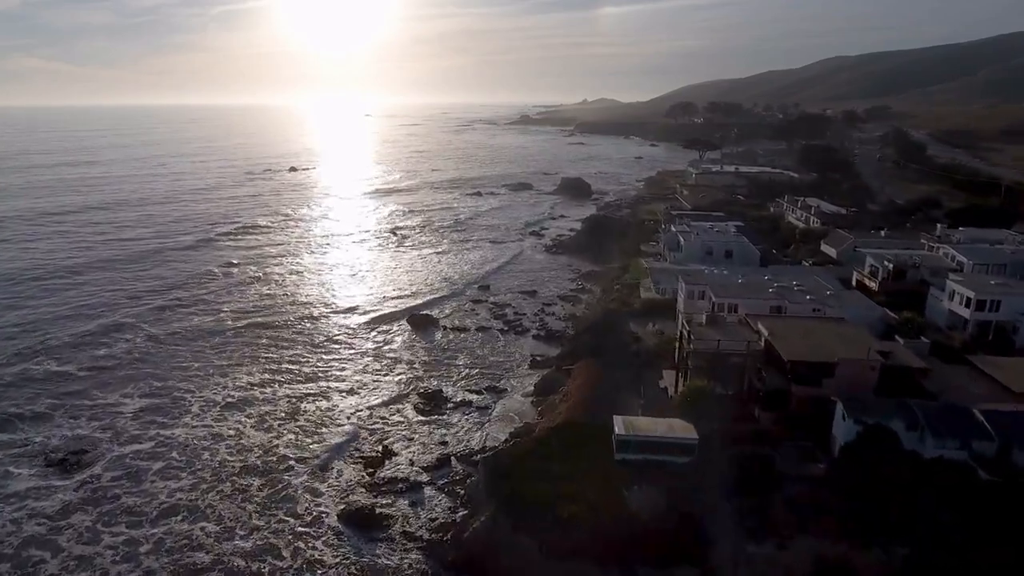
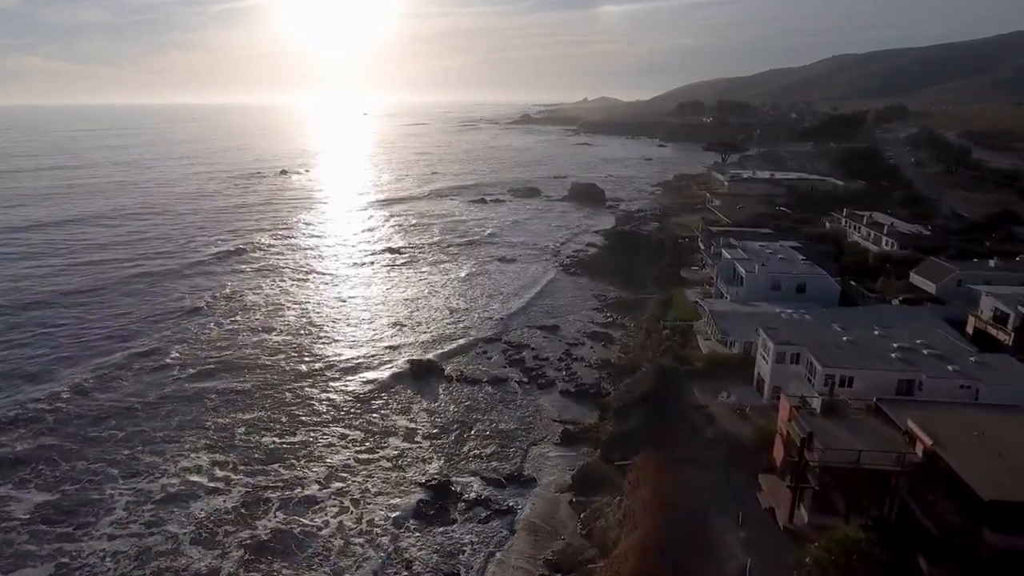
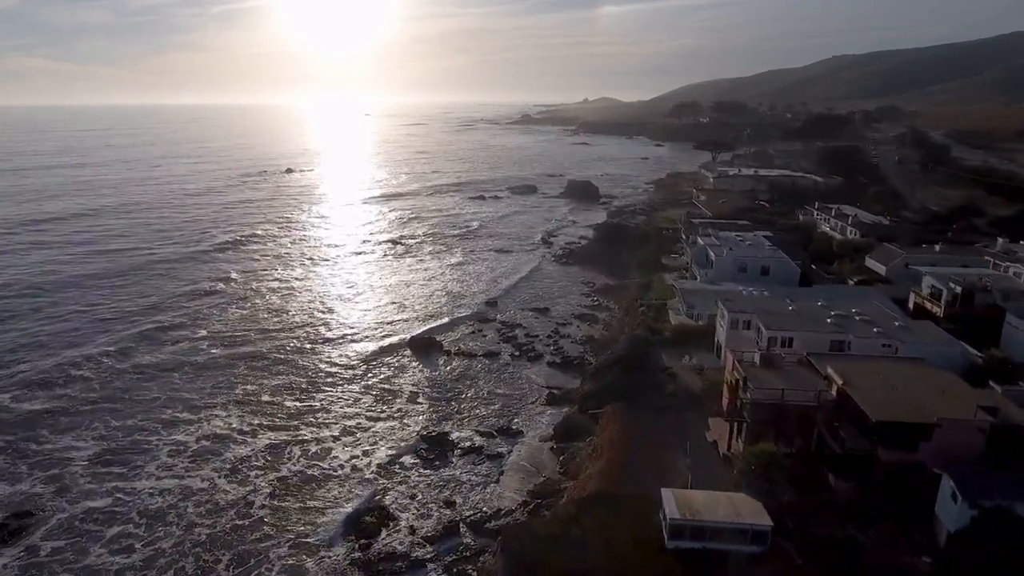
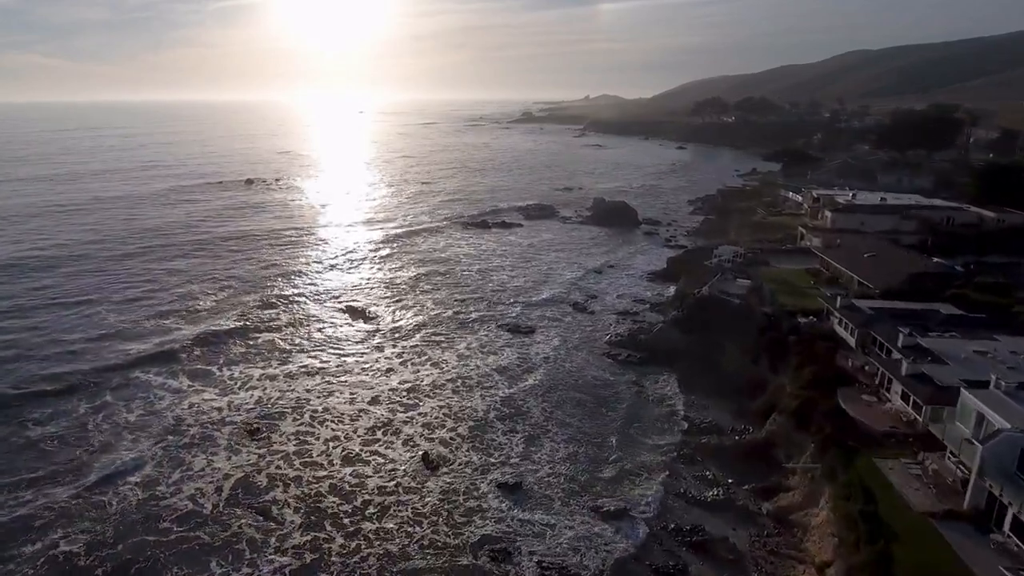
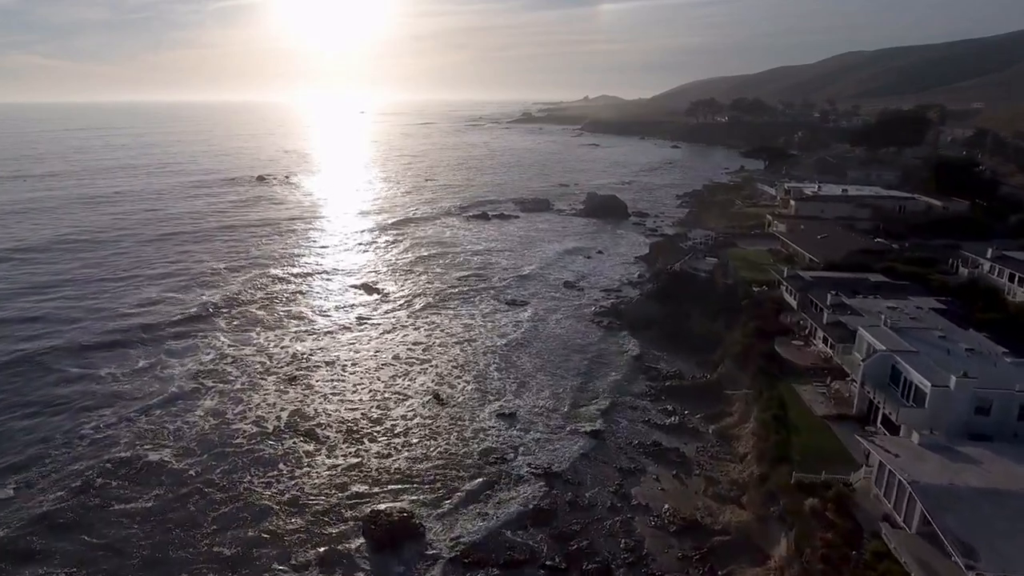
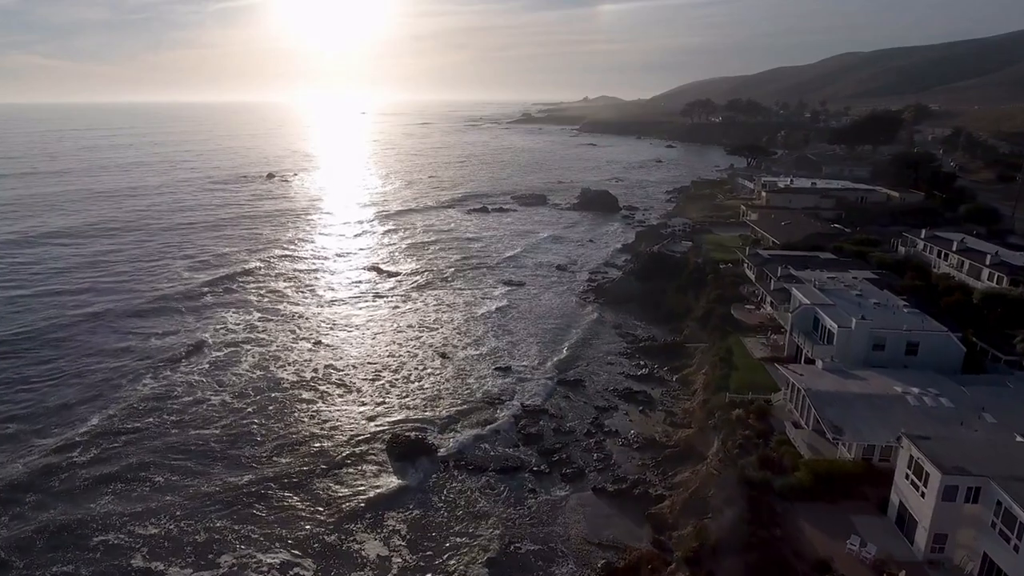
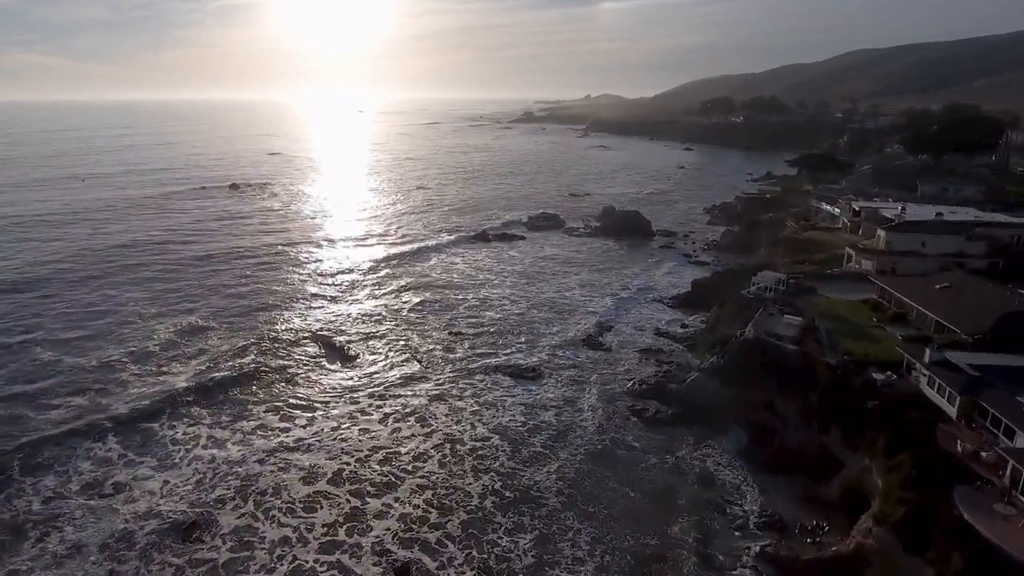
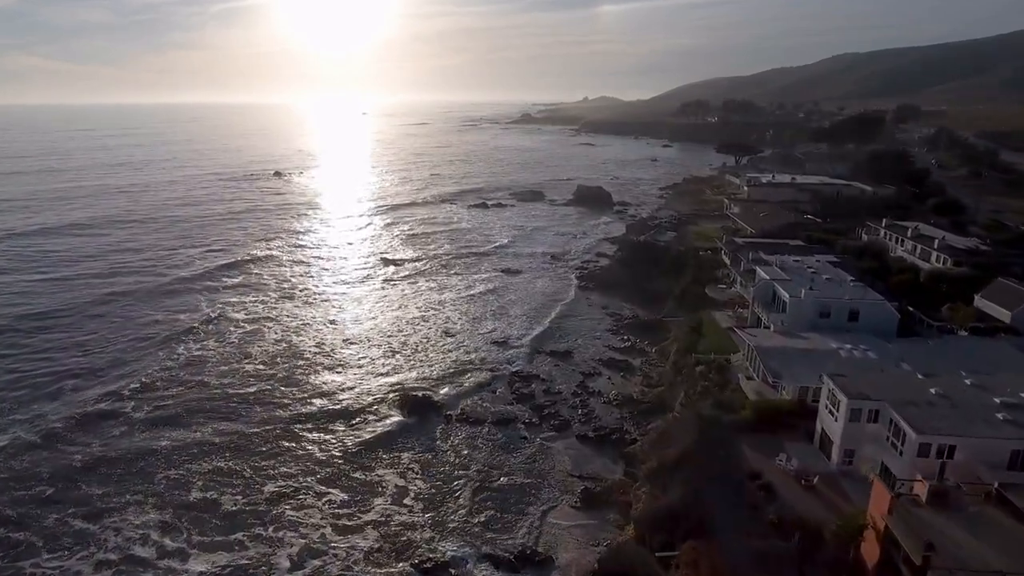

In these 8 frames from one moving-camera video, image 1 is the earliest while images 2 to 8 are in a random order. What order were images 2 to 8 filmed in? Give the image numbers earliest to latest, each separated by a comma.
3, 2, 8, 6, 5, 4, 7
